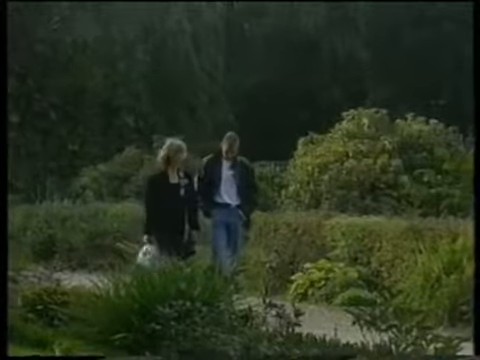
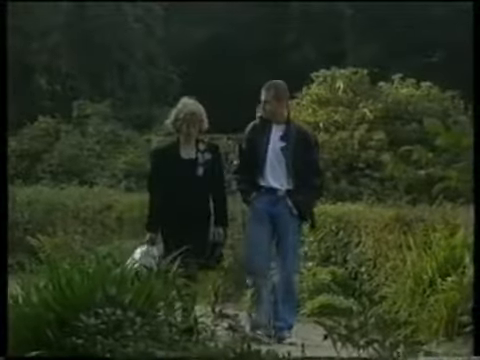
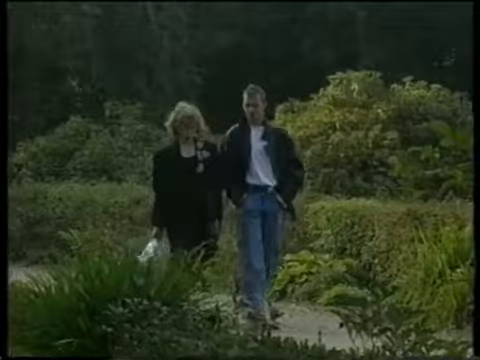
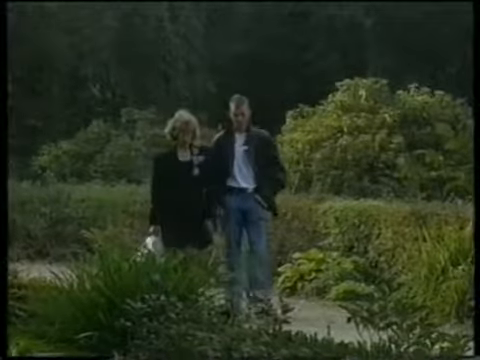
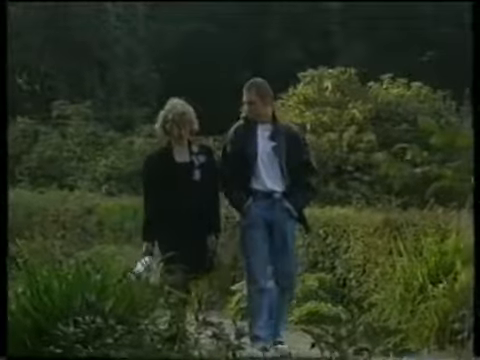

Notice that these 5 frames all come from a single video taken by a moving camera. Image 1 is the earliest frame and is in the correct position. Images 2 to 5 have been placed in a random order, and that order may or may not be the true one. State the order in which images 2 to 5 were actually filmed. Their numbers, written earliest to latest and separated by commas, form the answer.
4, 3, 2, 5
